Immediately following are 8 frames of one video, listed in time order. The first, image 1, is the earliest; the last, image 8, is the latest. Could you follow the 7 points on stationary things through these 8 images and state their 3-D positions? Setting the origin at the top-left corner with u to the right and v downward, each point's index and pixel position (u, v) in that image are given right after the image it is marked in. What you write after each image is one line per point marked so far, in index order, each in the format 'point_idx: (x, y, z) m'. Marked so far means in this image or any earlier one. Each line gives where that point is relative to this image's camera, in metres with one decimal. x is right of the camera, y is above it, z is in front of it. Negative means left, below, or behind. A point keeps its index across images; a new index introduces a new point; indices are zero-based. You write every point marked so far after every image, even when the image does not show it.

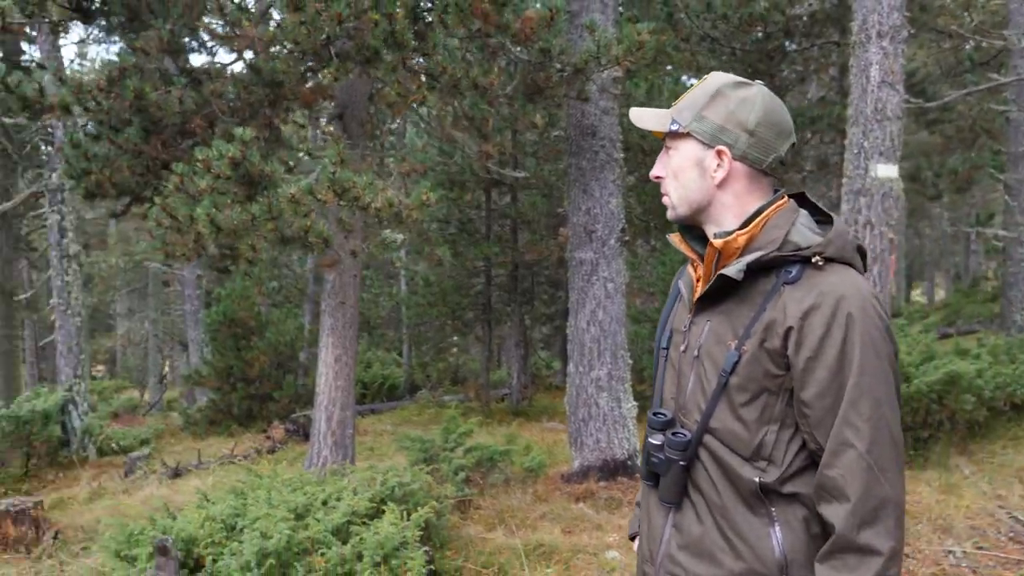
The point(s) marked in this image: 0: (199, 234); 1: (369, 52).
0: (-2.4, +0.4, +5.5) m
1: (-1.2, +1.8, +5.6) m
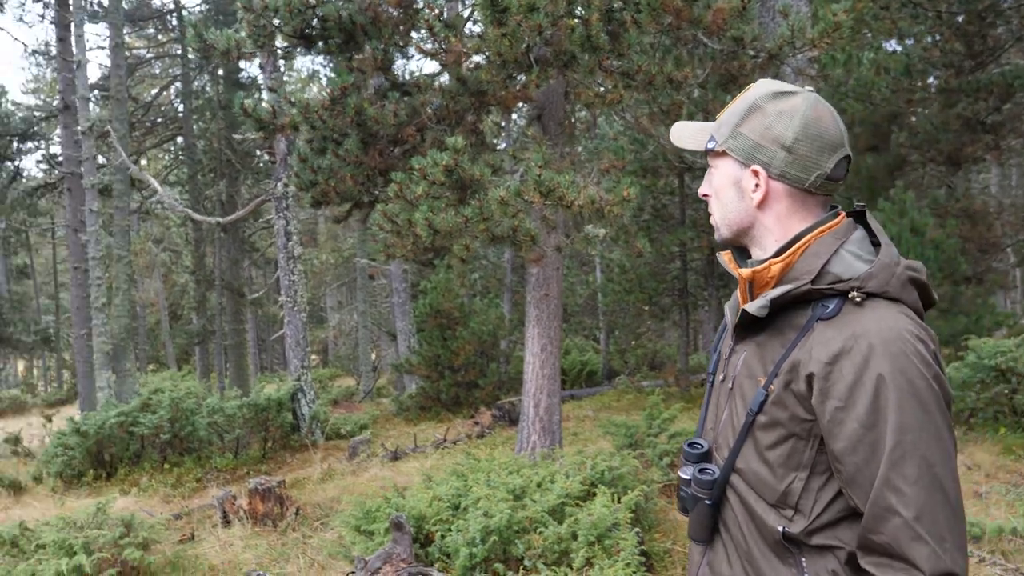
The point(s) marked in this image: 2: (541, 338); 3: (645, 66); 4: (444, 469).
0: (-0.8, +0.4, +5.8) m
1: (+0.4, +1.8, +5.6) m
2: (+0.3, -0.4, +6.4) m
3: (+1.1, +1.8, +5.8) m
4: (-0.6, -1.6, +6.1) m
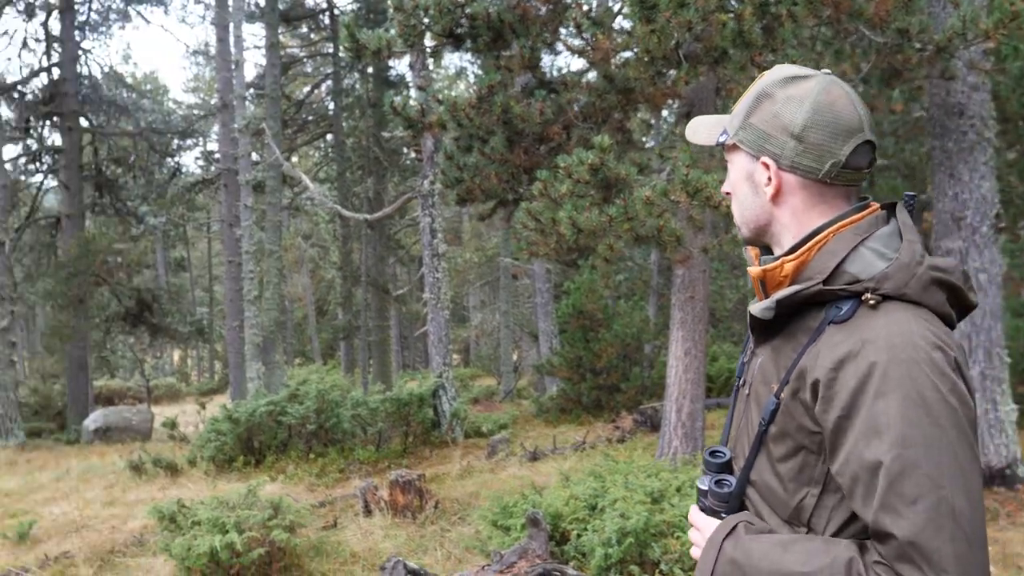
0: (+0.4, +0.4, +5.8) m
1: (+1.6, +1.8, +5.4) m
2: (+1.5, -0.5, +6.3) m
3: (+2.3, +1.8, +5.6) m
4: (+0.6, -1.6, +6.1) m
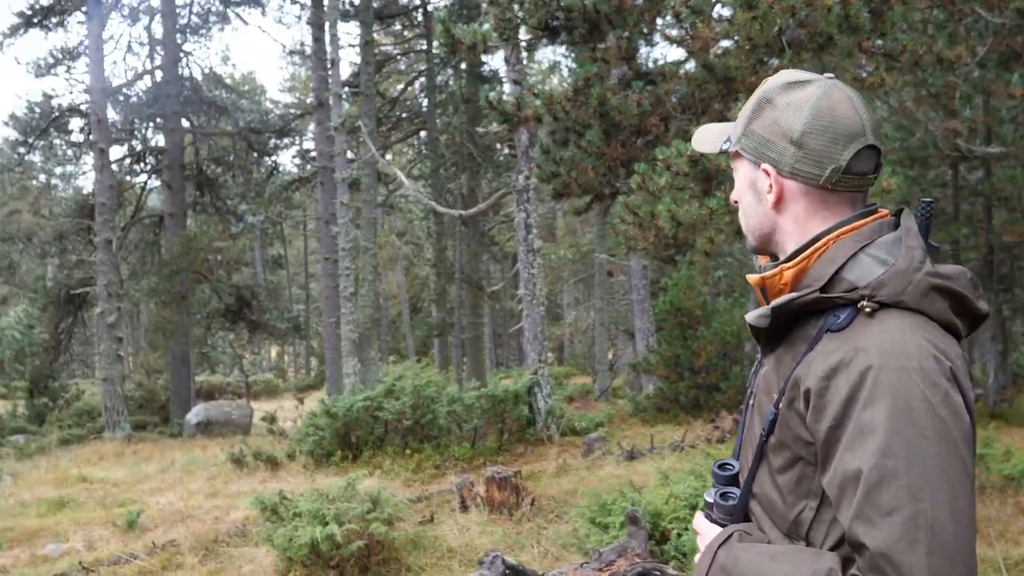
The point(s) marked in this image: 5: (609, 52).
0: (+1.2, +0.5, +5.7) m
1: (+2.4, +1.9, +5.3) m
2: (+2.3, -0.4, +6.0) m
3: (+3.1, +1.9, +5.4) m
4: (+1.4, -1.5, +5.9) m
5: (+0.8, +1.9, +5.7) m
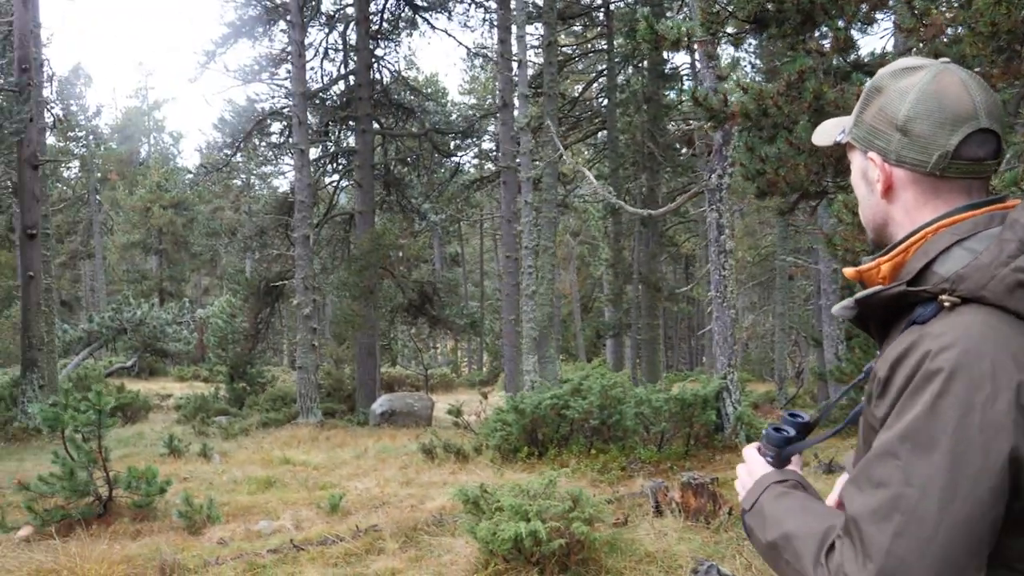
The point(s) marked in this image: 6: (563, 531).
0: (+2.8, +0.4, +5.4) m
1: (+3.9, +1.8, +4.8) m
2: (+3.9, -0.5, +5.6) m
3: (+4.6, +1.8, +4.9) m
4: (+3.0, -1.6, +5.7) m
5: (+2.4, +1.9, +5.5) m
6: (+0.4, -1.9, +5.5) m
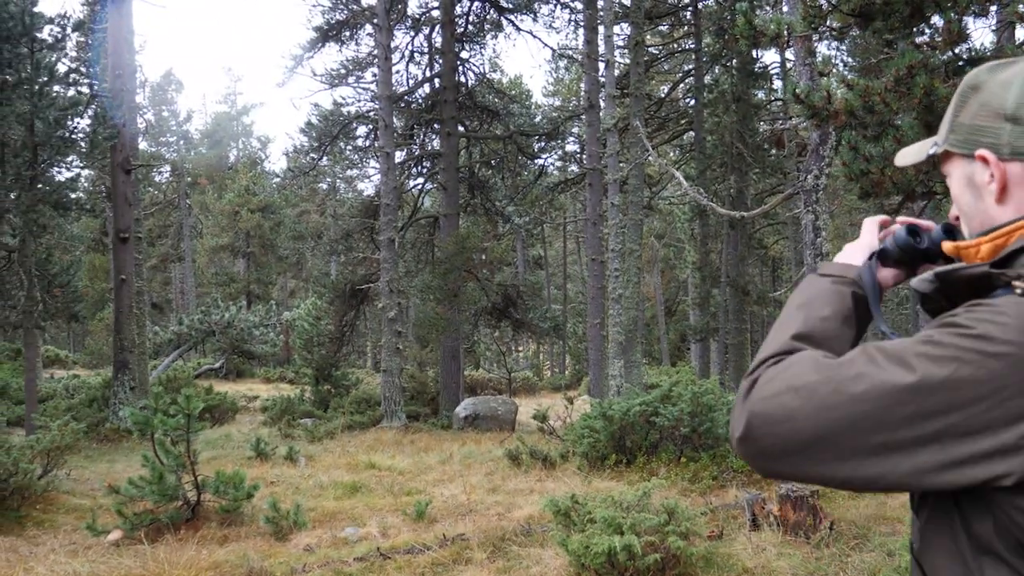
0: (+3.5, +0.4, +5.1) m
1: (+4.6, +1.7, +4.4) m
2: (+4.6, -0.5, +5.2) m
3: (+5.3, +1.7, +4.4) m
4: (+3.7, -1.6, +5.3) m
5: (+3.1, +1.9, +5.2) m
6: (+1.1, -1.9, +5.3) m
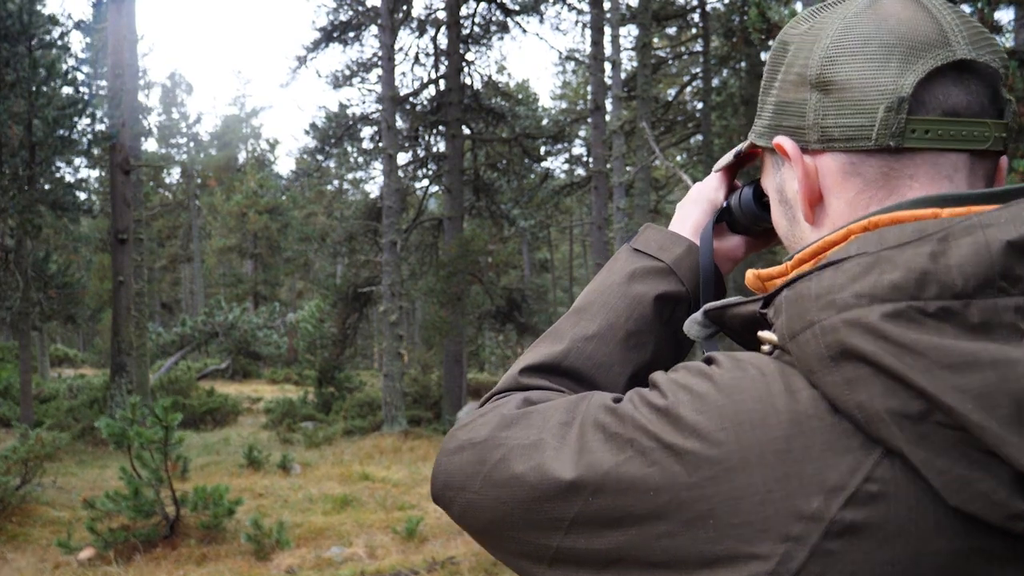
0: (+3.5, +0.3, +4.9) m
1: (+4.6, +1.7, +4.3) m
2: (+4.6, -0.6, +5.1) m
3: (+5.3, +1.7, +4.2) m
4: (+3.7, -1.7, +5.1) m
5: (+3.1, +1.8, +5.1) m
6: (+1.1, -2.0, +5.2) m
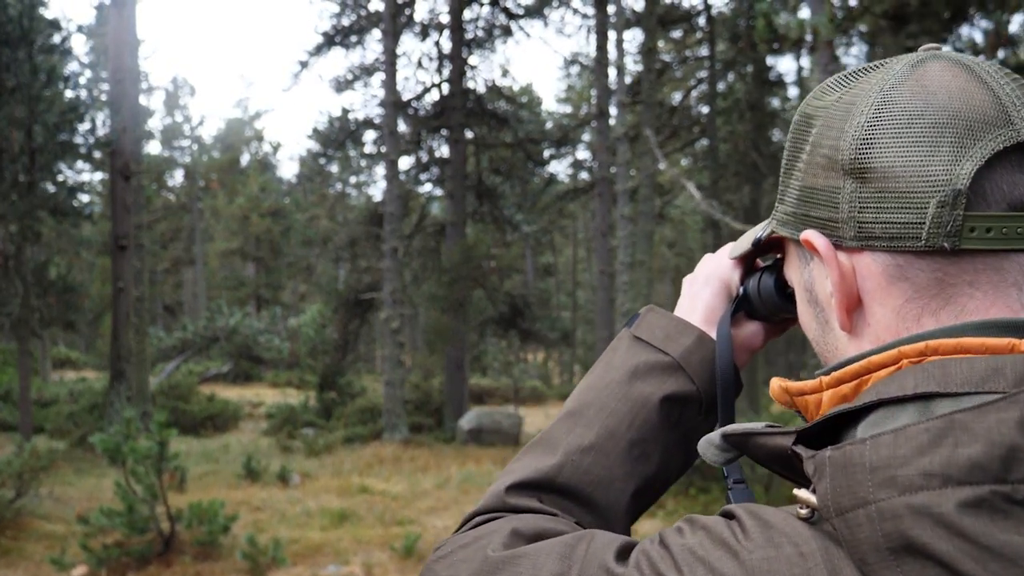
0: (+3.5, +0.3, +4.9) m
1: (+4.6, +1.6, +4.2) m
2: (+4.6, -0.7, +5.0) m
3: (+5.3, +1.6, +4.1) m
4: (+3.7, -1.8, +5.1) m
5: (+3.2, +1.7, +5.0) m
6: (+1.1, -2.0, +5.2) m
